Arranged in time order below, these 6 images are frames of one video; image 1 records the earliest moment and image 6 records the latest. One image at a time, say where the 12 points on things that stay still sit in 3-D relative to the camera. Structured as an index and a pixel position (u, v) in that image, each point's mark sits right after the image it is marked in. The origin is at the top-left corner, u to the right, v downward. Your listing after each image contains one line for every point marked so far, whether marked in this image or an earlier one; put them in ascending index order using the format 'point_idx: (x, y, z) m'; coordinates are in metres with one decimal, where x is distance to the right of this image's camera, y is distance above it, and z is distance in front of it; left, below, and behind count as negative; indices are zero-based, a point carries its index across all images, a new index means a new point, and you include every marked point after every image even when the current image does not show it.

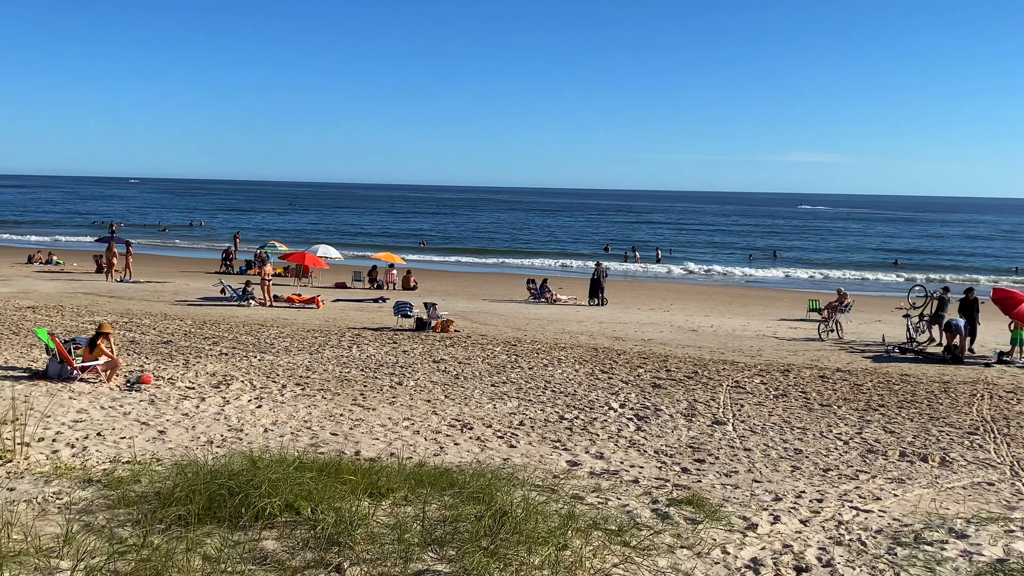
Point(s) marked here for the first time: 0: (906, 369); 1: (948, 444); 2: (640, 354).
0: (+4.9, -1.0, +13.5) m
1: (+4.1, -1.5, +10.1) m
2: (+1.7, -0.9, +14.3) m
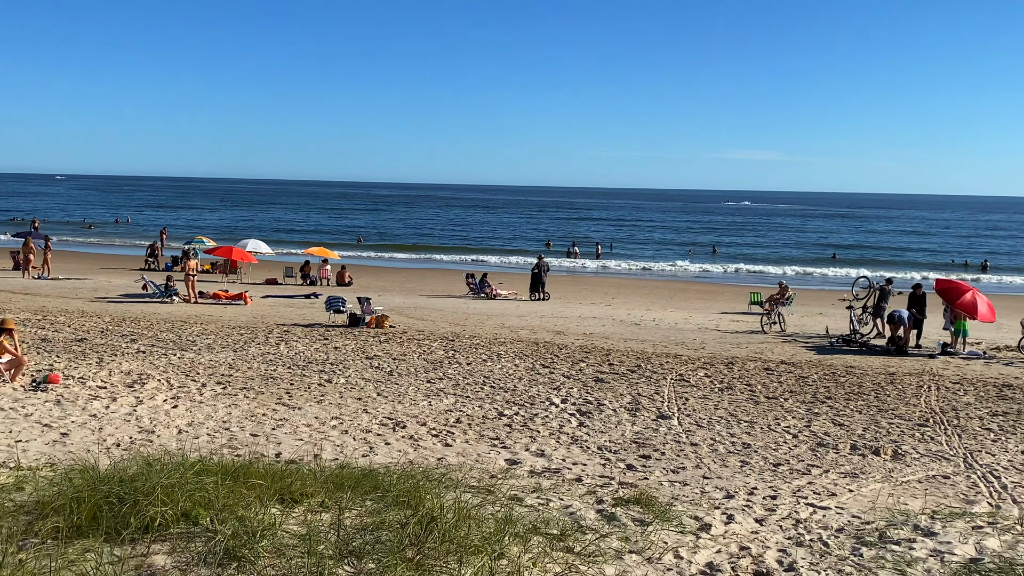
0: (+4.2, -0.9, +13.2) m
1: (+3.5, -1.3, +9.7) m
2: (+0.9, -0.8, +13.9) m
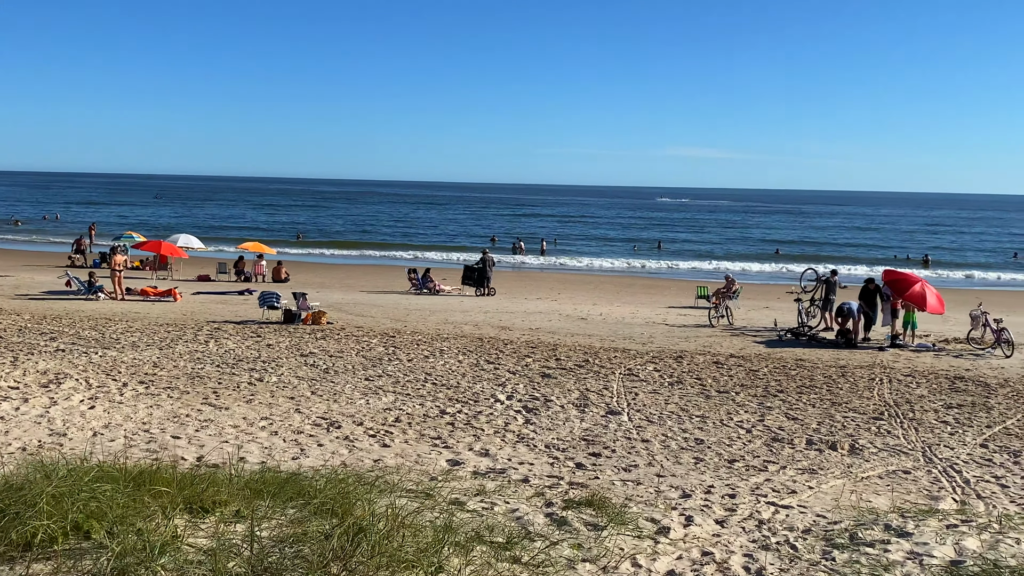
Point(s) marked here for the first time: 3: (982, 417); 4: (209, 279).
0: (+3.5, -0.8, +12.9) m
1: (+3.0, -1.2, +9.4) m
2: (+0.2, -0.7, +13.4) m
3: (+4.4, -1.2, +10.0) m
4: (-5.3, +0.2, +18.7) m
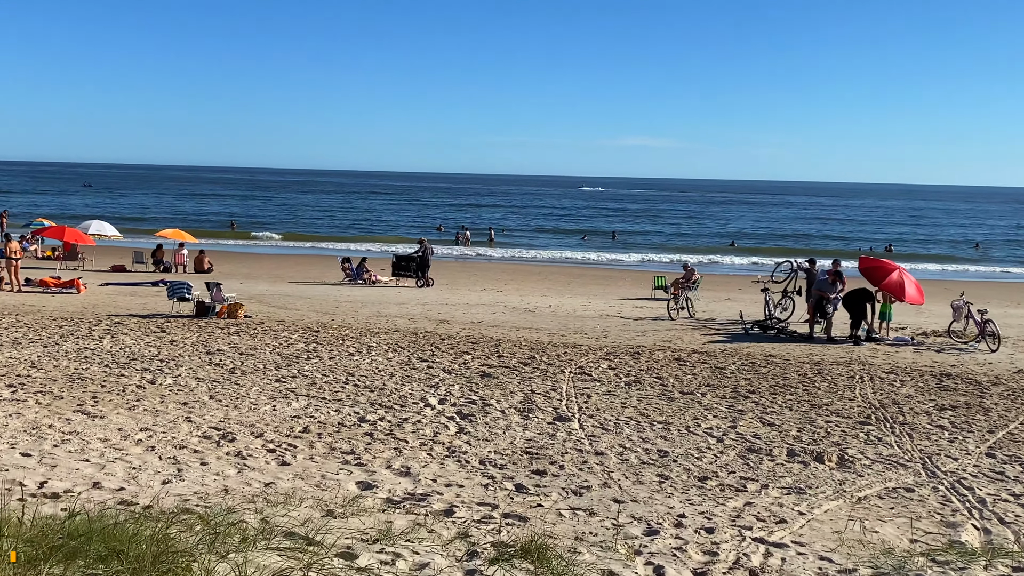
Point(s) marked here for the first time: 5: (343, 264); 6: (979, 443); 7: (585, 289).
0: (+2.8, -0.7, +11.6) m
1: (+2.5, -1.1, +8.1) m
2: (-0.5, -0.6, +12.0) m
3: (+3.9, -1.1, +8.8) m
4: (-6.2, +0.3, +17.1) m
5: (-2.8, +0.4, +17.8) m
6: (+3.5, -1.2, +8.1) m
7: (+1.3, 0.0, +18.3) m
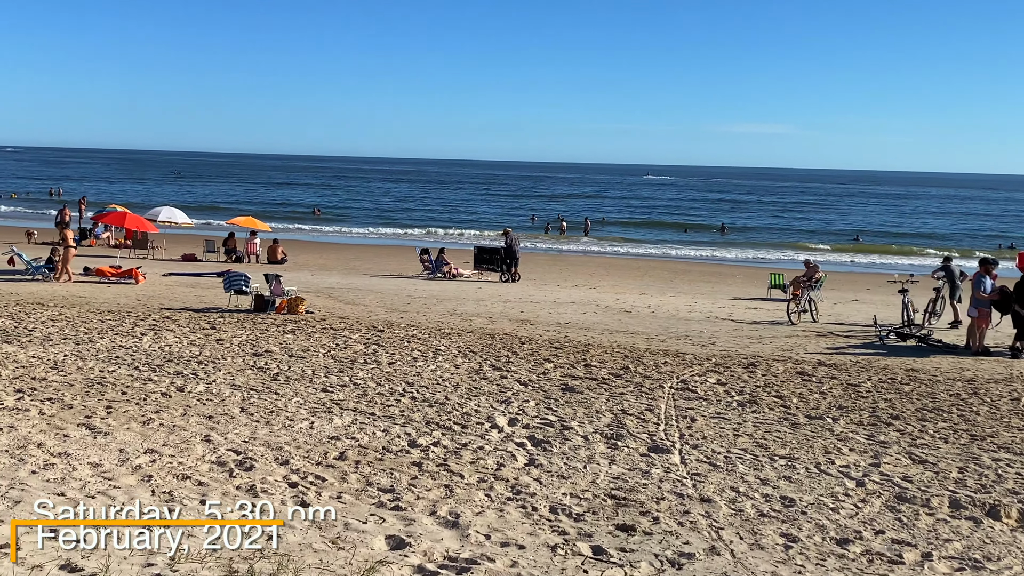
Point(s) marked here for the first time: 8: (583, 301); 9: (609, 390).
0: (+3.7, -0.7, +9.8) m
1: (+3.0, -1.2, +6.3) m
2: (+0.4, -0.5, +10.5) m
3: (+4.4, -1.1, +6.9) m
4: (-4.8, +0.4, +16.1) m
5: (-1.3, +0.5, +16.5) m
6: (+4.0, -1.2, +6.2) m
7: (+2.7, 0.0, +16.6) m
8: (+0.9, -0.2, +13.9) m
9: (+0.8, -0.8, +8.4) m
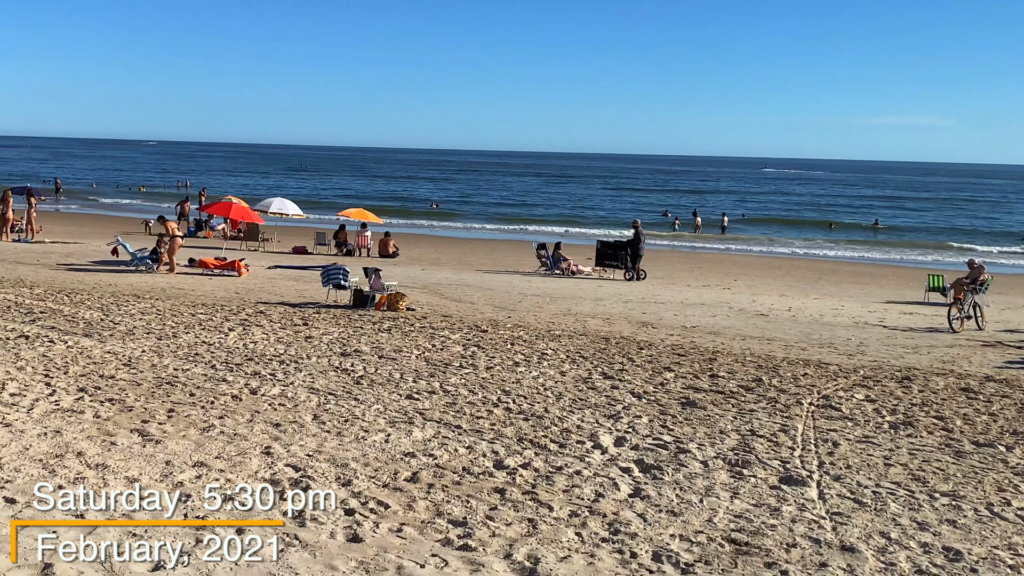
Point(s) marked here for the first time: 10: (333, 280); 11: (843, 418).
0: (+4.6, -0.7, +8.3) m
1: (+3.5, -1.2, +5.0) m
2: (+1.4, -0.5, +9.4) m
3: (+4.9, -1.2, +5.3) m
4: (-3.0, +0.5, +15.6) m
5: (+0.4, +0.5, +15.6) m
6: (+4.4, -1.2, +4.7) m
7: (+4.5, 0.0, +15.2) m
8: (+2.4, -0.2, +12.7) m
9: (+1.5, -0.8, +7.3) m
10: (-1.8, +0.1, +11.0) m
11: (+2.2, -0.8, +7.0) m
